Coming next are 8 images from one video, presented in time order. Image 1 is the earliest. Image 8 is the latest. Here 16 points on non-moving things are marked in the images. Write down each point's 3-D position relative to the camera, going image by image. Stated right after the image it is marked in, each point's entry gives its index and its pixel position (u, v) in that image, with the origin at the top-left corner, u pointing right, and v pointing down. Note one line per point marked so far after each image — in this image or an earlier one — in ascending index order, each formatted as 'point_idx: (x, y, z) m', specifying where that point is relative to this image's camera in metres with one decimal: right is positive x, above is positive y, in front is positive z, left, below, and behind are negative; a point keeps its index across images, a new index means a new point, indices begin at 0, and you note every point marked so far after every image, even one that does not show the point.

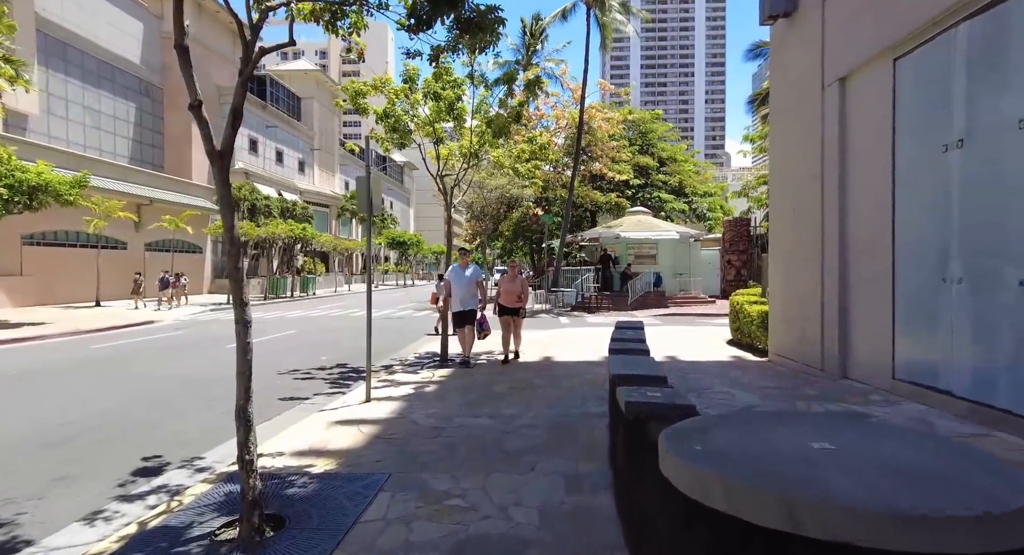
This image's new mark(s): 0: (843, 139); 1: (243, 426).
0: (+4.4, +1.8, +7.2) m
1: (-1.8, -1.0, +3.6) m
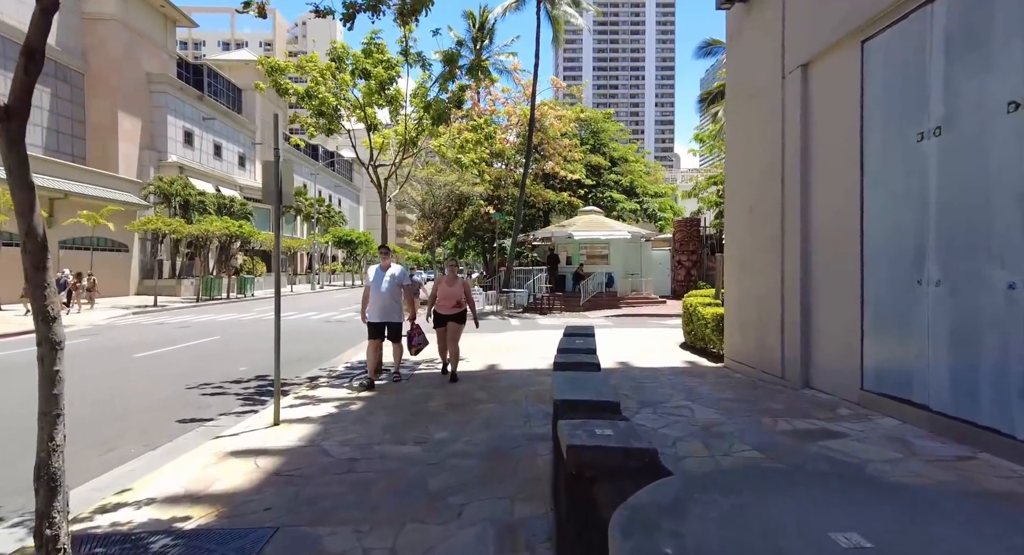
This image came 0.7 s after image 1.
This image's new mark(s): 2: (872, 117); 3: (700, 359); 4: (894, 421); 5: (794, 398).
0: (+3.6, +1.8, +6.7) m
1: (-2.2, -1.0, +2.6) m
2: (+3.7, +1.6, +5.5) m
3: (+3.4, -1.5, +9.8) m
4: (+3.6, -1.4, +5.1) m
5: (+3.2, -1.4, +6.2) m
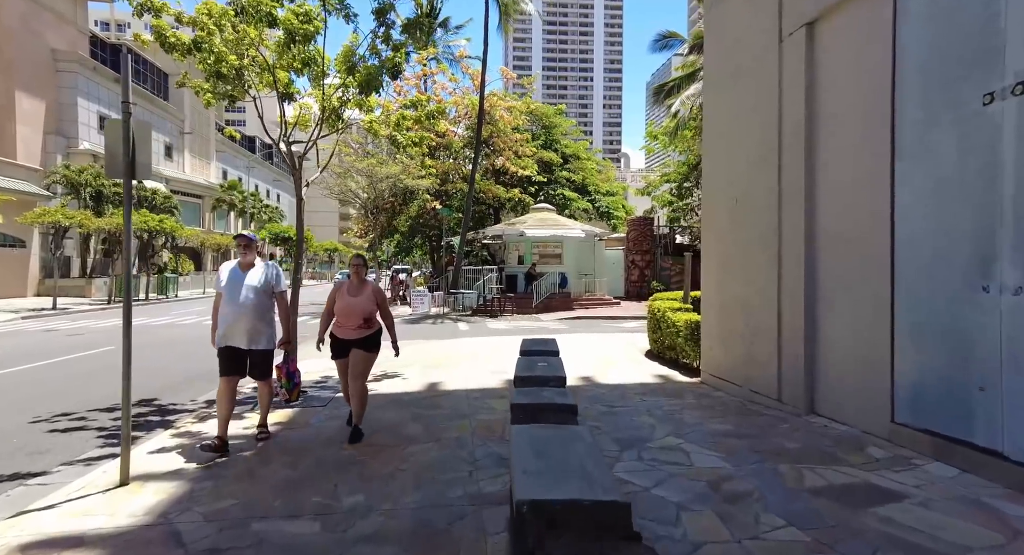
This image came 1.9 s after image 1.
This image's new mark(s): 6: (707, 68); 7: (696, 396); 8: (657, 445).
0: (+3.1, +1.8, +5.6) m
1: (-2.4, -1.0, +0.9) m
2: (+3.2, +1.6, +4.4) m
3: (+2.6, -1.5, +8.7) m
4: (+3.2, -1.4, +3.9) m
5: (+2.7, -1.4, +5.0) m
6: (+2.8, +3.0, +7.8) m
7: (+2.4, -1.5, +7.0) m
8: (+1.2, -1.4, +4.7) m
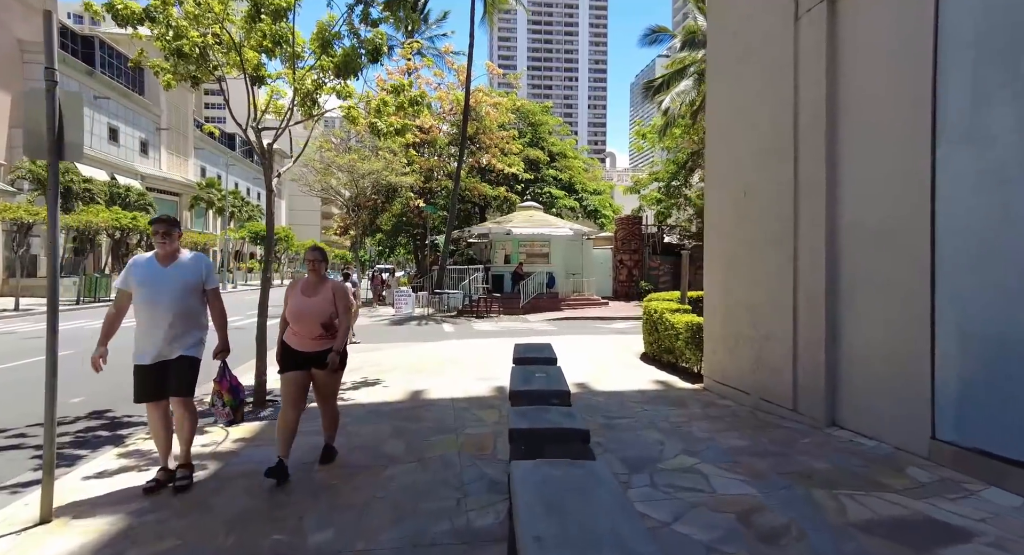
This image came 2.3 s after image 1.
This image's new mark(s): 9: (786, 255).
0: (+3.0, +1.8, +5.1) m
1: (-2.3, -1.0, +0.3) m
2: (+3.2, +1.6, +3.9) m
3: (+2.4, -1.5, +8.1) m
4: (+3.2, -1.4, +3.4) m
5: (+2.6, -1.4, +4.5) m
6: (+2.7, +3.0, +7.3) m
7: (+2.3, -1.5, +6.5) m
8: (+1.2, -1.4, +4.1) m
9: (+2.9, +0.2, +5.7) m
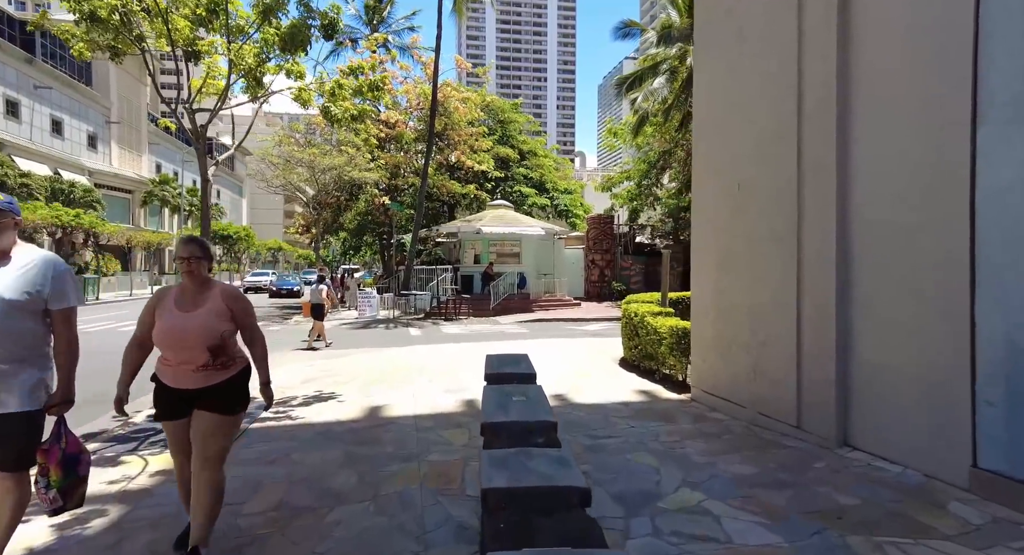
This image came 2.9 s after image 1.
0: (+2.8, +1.8, +4.5) m
1: (-2.3, -1.0, -0.6) m
2: (+3.0, +1.6, +3.4) m
3: (+2.0, -1.5, +7.5) m
4: (+3.0, -1.4, +2.9) m
5: (+2.4, -1.4, +3.9) m
6: (+2.3, +3.0, +6.7) m
7: (+2.0, -1.5, +5.9) m
8: (+1.0, -1.5, +3.5) m
9: (+2.6, +0.2, +5.2) m
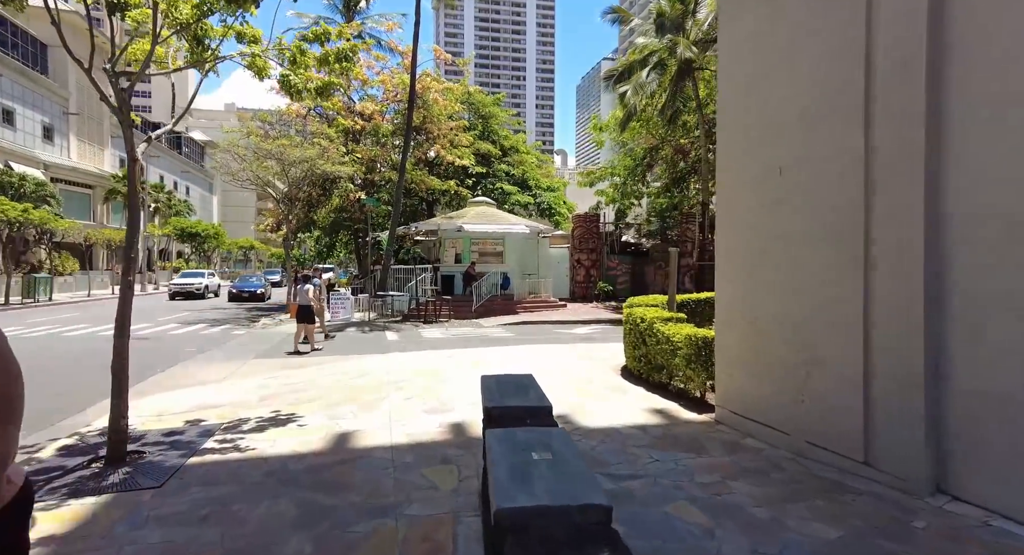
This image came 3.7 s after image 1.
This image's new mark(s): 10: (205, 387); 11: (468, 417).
0: (+2.8, +1.8, +3.6) m
1: (-2.0, -1.1, -1.7) m
2: (+3.1, +1.6, +2.4) m
3: (+1.9, -1.5, +6.6) m
4: (+3.1, -1.4, +2.0) m
5: (+2.5, -1.4, +3.0) m
6: (+2.2, +3.0, +5.7) m
7: (+1.9, -1.5, +4.9) m
8: (+1.1, -1.5, +2.5) m
9: (+2.6, +0.2, +4.2) m
10: (-4.7, -1.7, +8.4) m
11: (-0.5, -1.6, +6.2) m
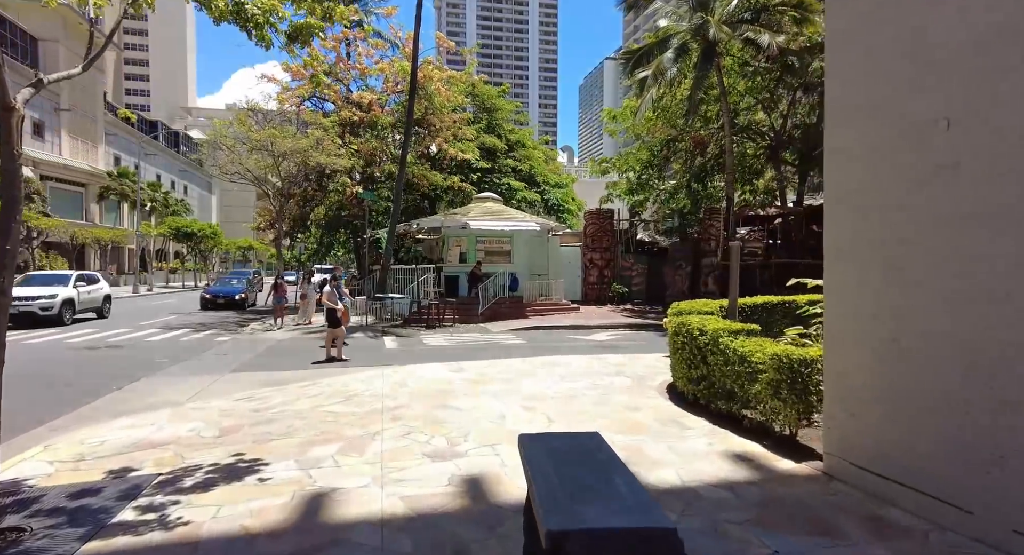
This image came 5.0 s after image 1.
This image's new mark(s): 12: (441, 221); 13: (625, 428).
0: (+3.1, +1.7, +2.0) m
1: (-1.8, -1.1, -3.3) m
2: (+3.4, +1.6, +0.8) m
3: (+2.2, -1.5, +5.0) m
4: (+3.4, -1.4, +0.4) m
5: (+2.8, -1.4, +1.4) m
6: (+2.5, +3.0, +4.1) m
7: (+2.2, -1.6, +3.3) m
8: (+1.4, -1.5, +0.9) m
9: (+2.9, +0.2, +2.6) m
10: (-4.4, -1.7, +6.8) m
11: (-0.2, -1.6, +4.6) m
12: (-2.6, +2.0, +19.3) m
13: (+1.1, -1.5, +5.7) m
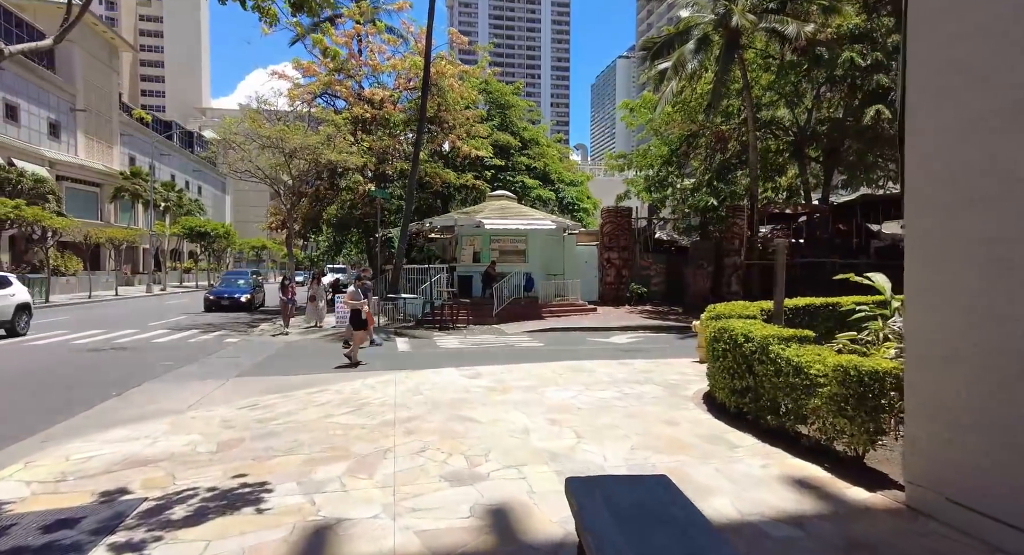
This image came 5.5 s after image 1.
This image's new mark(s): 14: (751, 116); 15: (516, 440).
0: (+3.2, +1.7, +1.4) m
1: (-1.7, -1.1, -3.8) m
2: (+3.5, +1.6, +0.2) m
3: (+2.4, -1.6, +4.4) m
4: (+3.5, -1.4, -0.3) m
5: (+2.9, -1.5, +0.8) m
6: (+2.7, +3.0, +3.5) m
7: (+2.4, -1.6, +2.7) m
8: (+1.5, -1.5, +0.3) m
9: (+3.1, +0.2, +2.0) m
10: (-4.2, -1.7, +6.3) m
11: (0.0, -1.6, +4.1) m
12: (-2.0, +2.0, +18.8) m
13: (+1.4, -1.6, +5.1) m
14: (+8.7, +5.9, +19.7) m
15: (0.0, -1.6, +5.3) m
